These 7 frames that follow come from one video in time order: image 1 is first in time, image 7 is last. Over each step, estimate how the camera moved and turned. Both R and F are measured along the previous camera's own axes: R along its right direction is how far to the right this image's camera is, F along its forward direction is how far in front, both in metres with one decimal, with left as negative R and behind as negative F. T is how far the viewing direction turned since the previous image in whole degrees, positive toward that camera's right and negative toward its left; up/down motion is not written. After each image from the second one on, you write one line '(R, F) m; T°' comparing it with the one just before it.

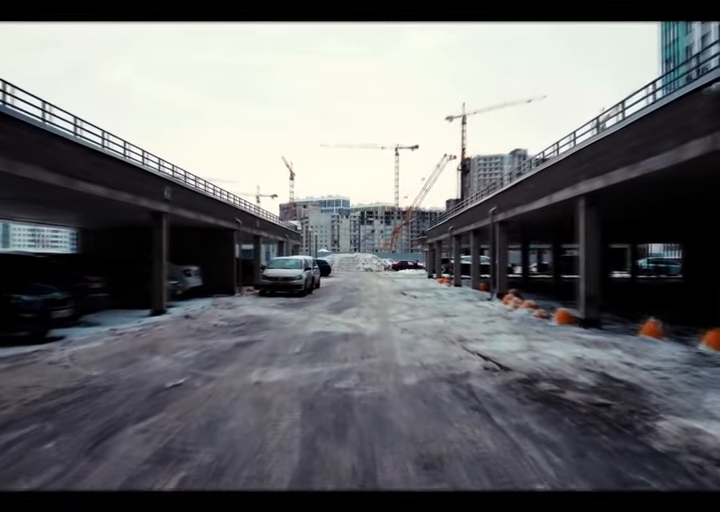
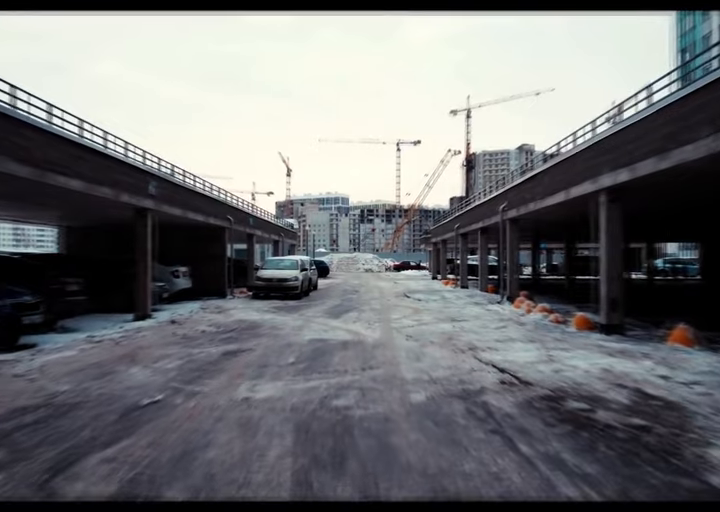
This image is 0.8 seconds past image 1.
(0.0, +0.9) m; 0°
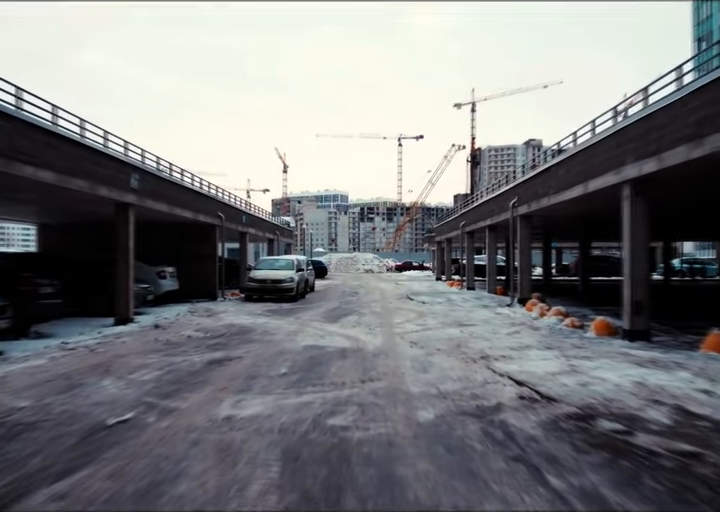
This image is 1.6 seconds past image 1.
(0.0, +0.8) m; 0°
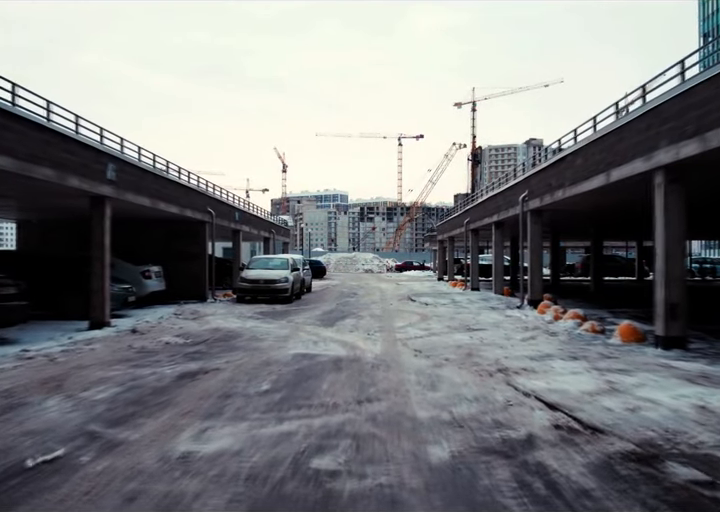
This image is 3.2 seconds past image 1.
(0.0, +1.2) m; 0°
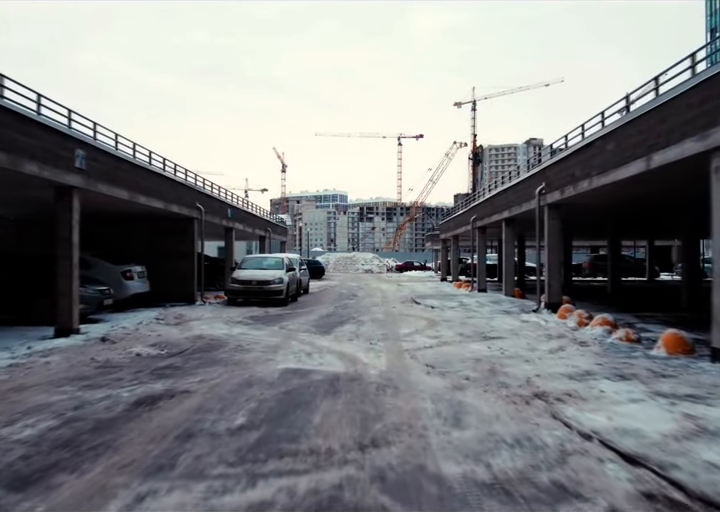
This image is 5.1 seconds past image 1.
(0.0, +1.4) m; 0°
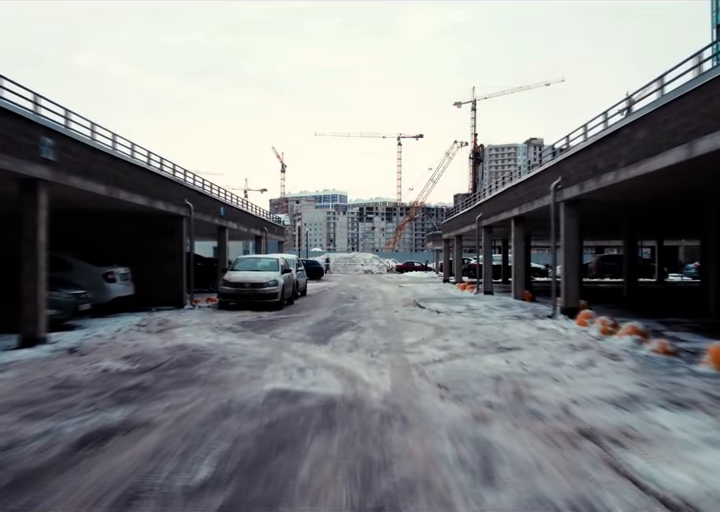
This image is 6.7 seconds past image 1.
(0.0, +1.1) m; 0°
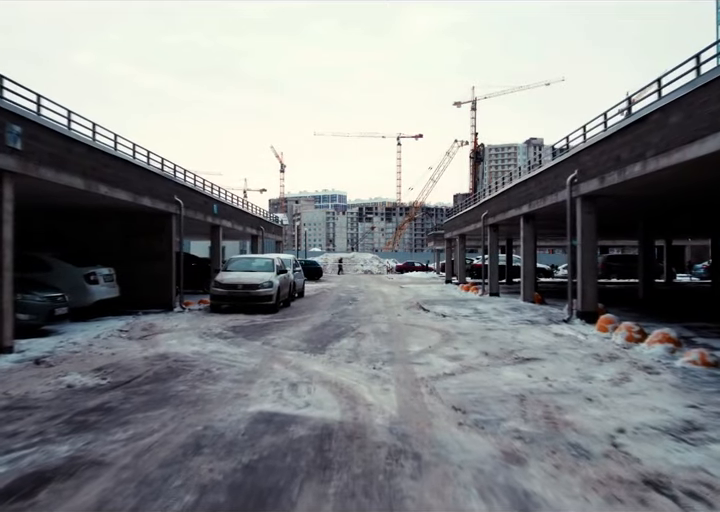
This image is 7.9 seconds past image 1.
(0.0, +1.0) m; 0°
